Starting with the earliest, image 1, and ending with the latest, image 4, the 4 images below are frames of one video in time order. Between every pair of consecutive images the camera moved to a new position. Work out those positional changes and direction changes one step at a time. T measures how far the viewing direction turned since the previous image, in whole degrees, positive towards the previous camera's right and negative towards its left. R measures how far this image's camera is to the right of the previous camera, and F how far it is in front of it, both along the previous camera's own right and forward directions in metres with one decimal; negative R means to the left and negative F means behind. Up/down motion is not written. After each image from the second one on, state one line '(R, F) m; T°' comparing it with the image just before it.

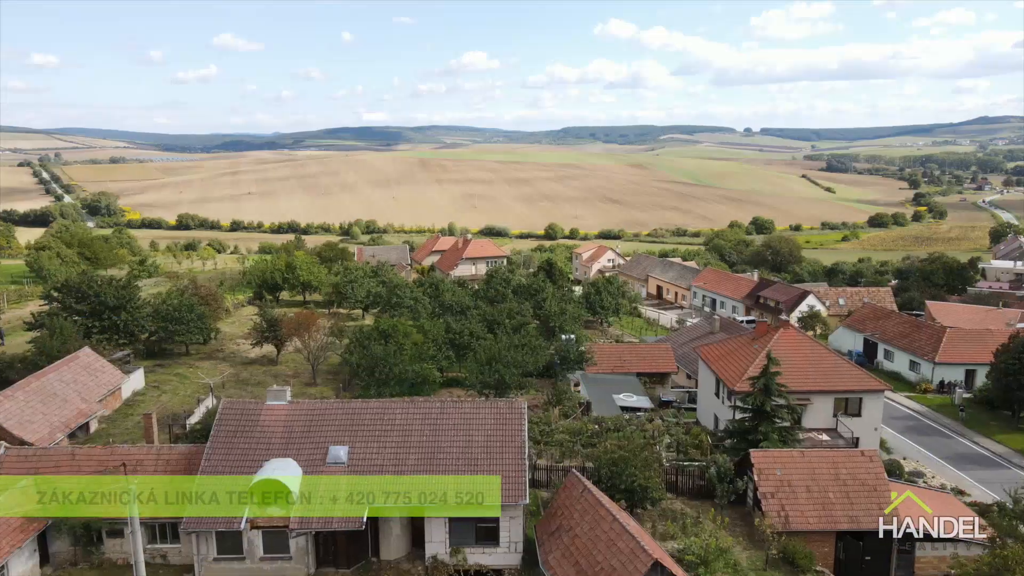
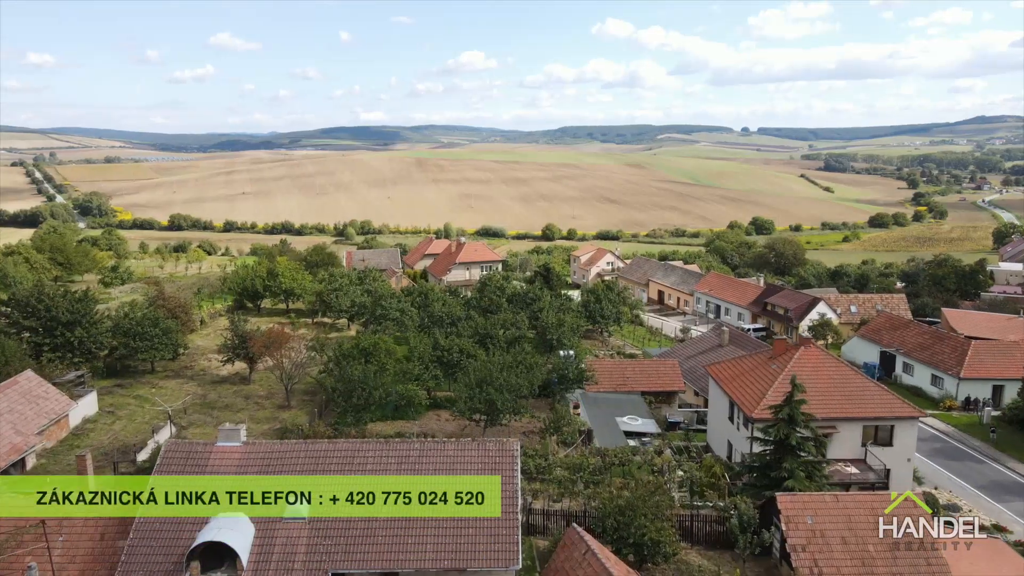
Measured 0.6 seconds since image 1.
(+0.2, +2.8) m; 0°
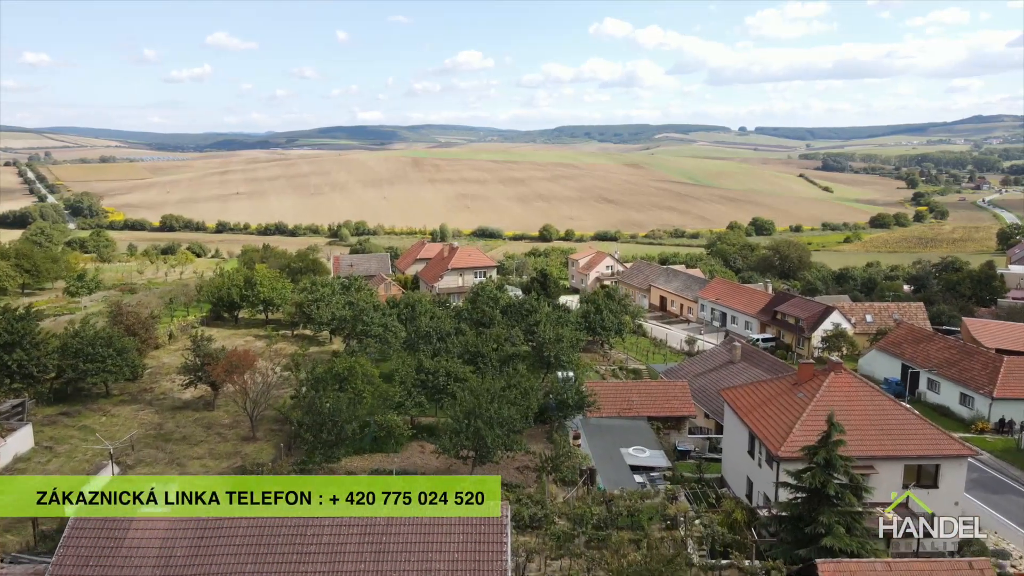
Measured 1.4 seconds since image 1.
(+0.2, +3.1) m; 0°
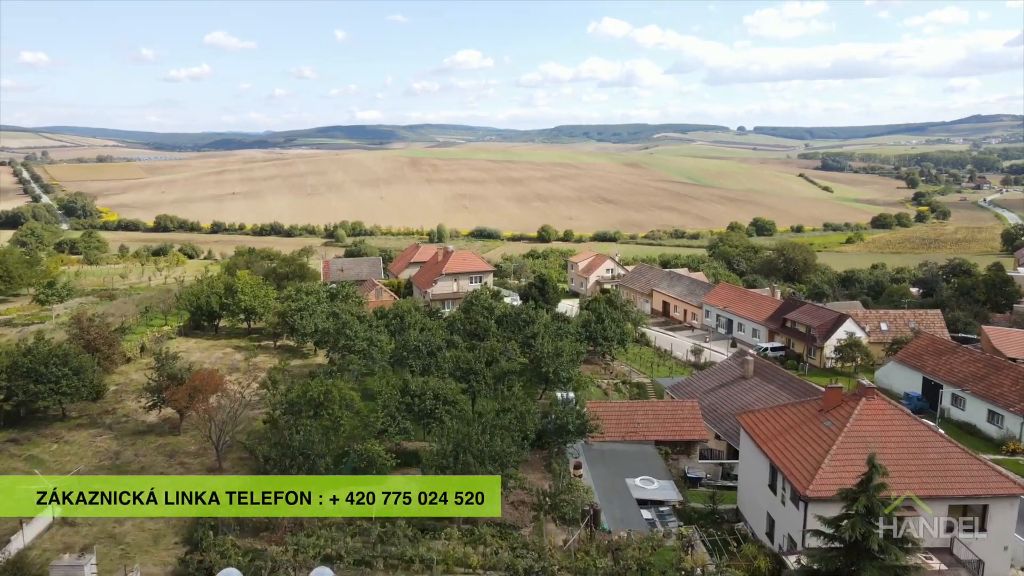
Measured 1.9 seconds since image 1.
(+0.2, +2.5) m; 0°
